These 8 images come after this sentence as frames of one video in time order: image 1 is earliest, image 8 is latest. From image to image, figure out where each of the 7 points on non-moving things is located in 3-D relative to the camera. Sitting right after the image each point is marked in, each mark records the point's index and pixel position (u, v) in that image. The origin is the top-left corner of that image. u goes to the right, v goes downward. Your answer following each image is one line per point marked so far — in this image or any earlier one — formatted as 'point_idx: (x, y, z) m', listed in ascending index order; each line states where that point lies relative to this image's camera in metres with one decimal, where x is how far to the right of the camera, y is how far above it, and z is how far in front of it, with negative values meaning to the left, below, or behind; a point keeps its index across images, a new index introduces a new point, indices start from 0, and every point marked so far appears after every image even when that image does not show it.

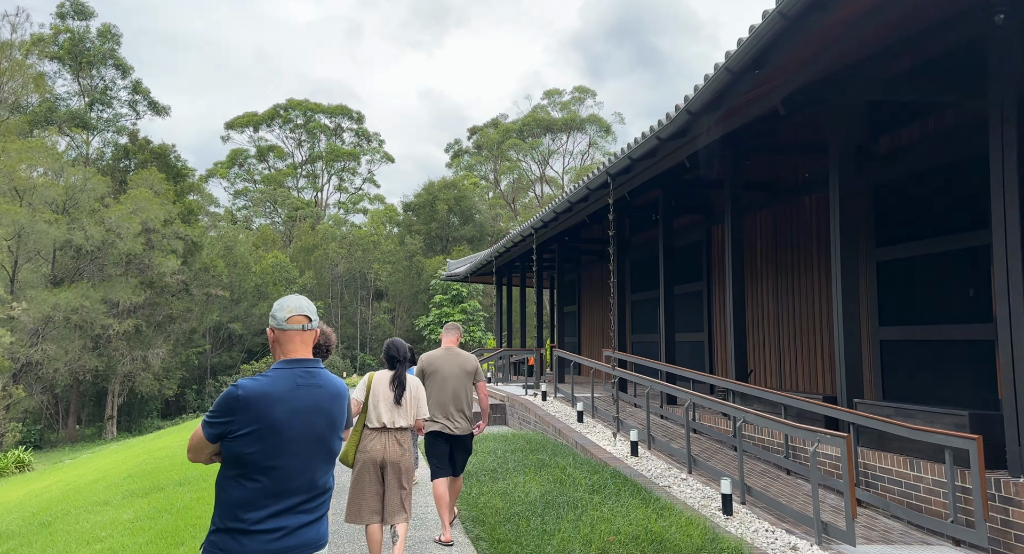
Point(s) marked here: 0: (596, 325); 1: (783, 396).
0: (+1.8, -1.0, +14.3) m
1: (+2.4, -1.1, +6.0) m
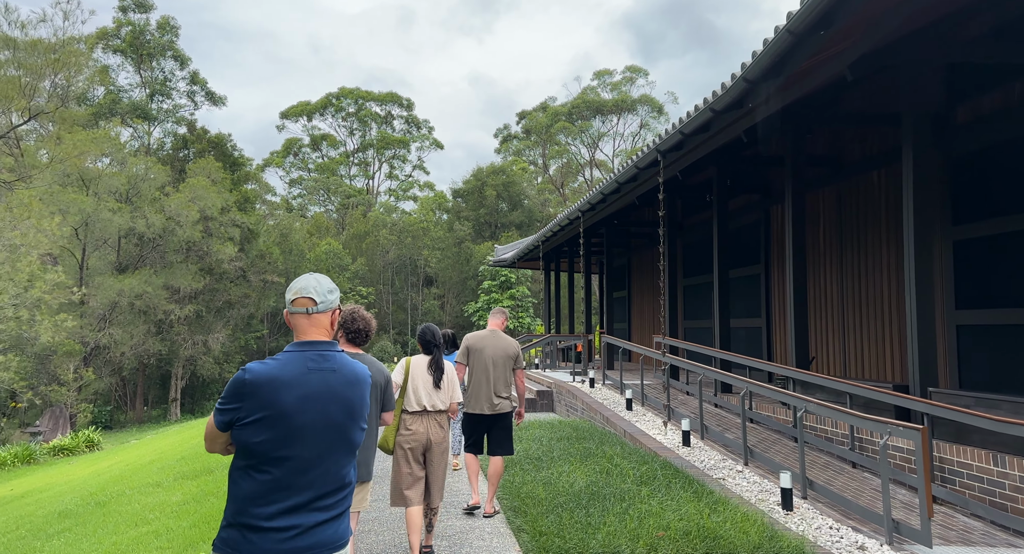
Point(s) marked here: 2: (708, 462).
0: (+2.8, -0.7, +13.9) m
1: (+2.8, -0.9, +5.6) m
2: (+1.7, -1.6, +5.7) m
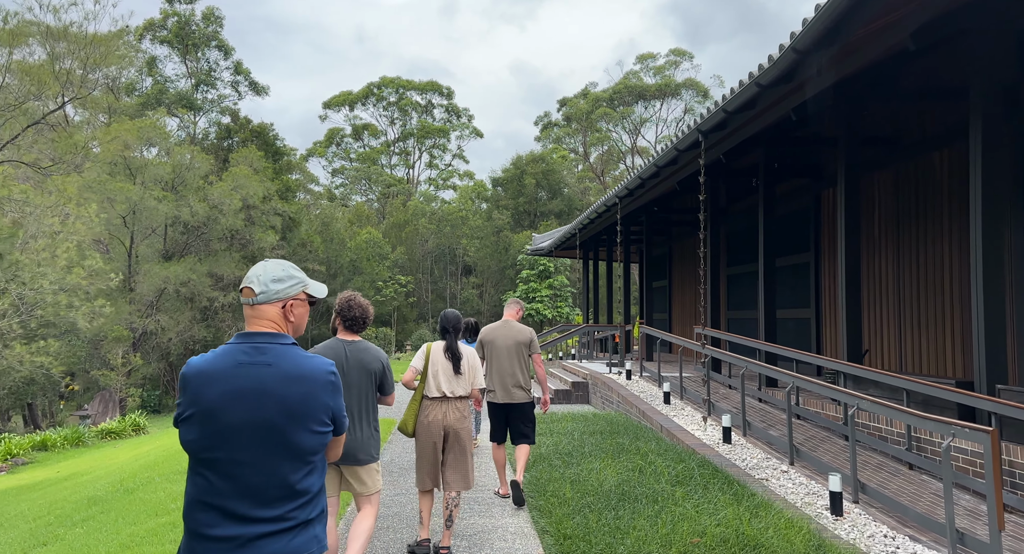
0: (+3.6, -0.5, +13.4) m
1: (+3.1, -0.8, +5.1) m
2: (+1.9, -1.5, +5.3) m
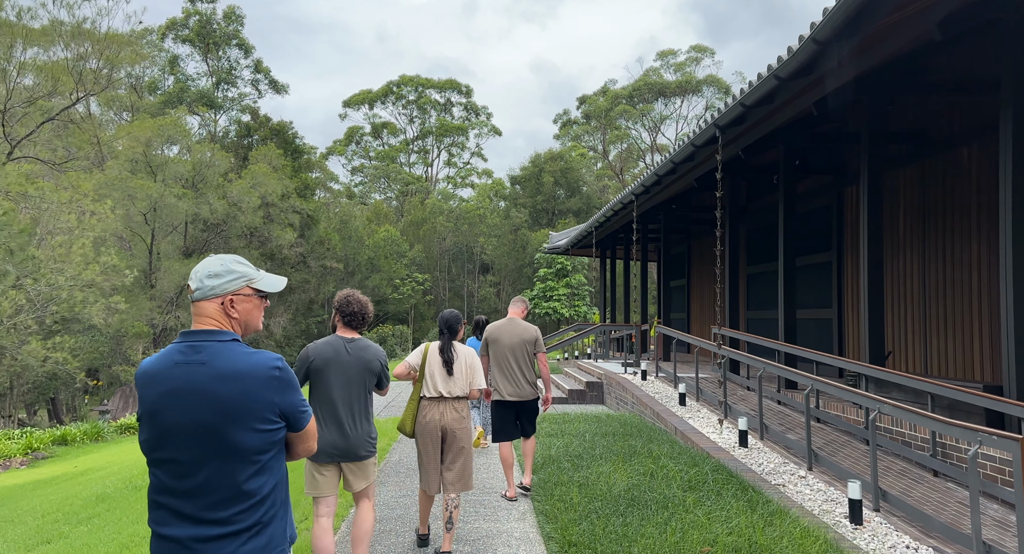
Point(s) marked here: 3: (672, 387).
0: (+3.9, -0.5, +13.2) m
1: (+3.1, -0.8, +4.9) m
2: (+2.0, -1.5, +5.2) m
3: (+2.0, -1.4, +8.3) m
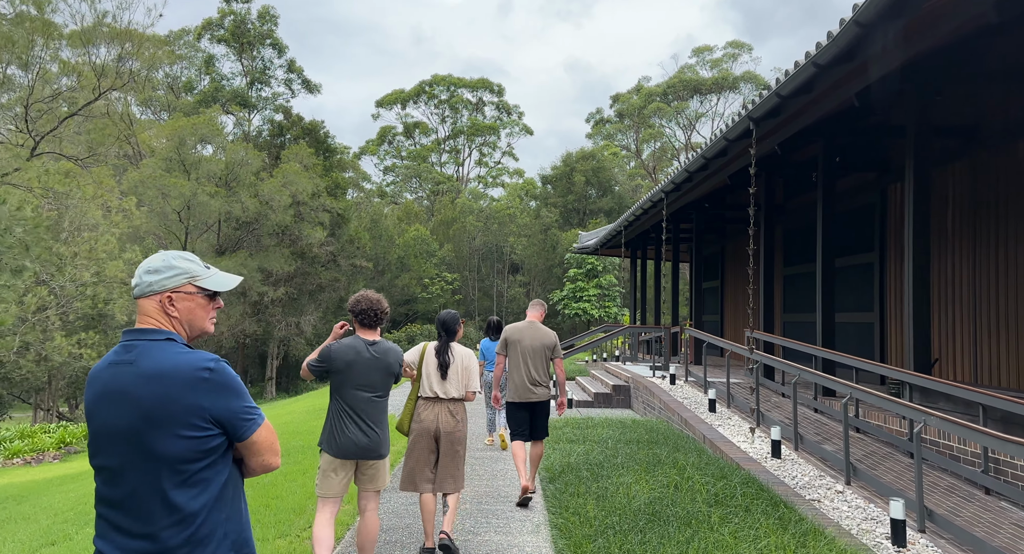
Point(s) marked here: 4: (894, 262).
0: (+4.4, -0.5, +12.8) m
1: (+3.2, -0.8, +4.6) m
2: (+2.1, -1.5, +4.9) m
3: (+2.3, -1.4, +7.9) m
4: (+4.4, +0.2, +7.7) m
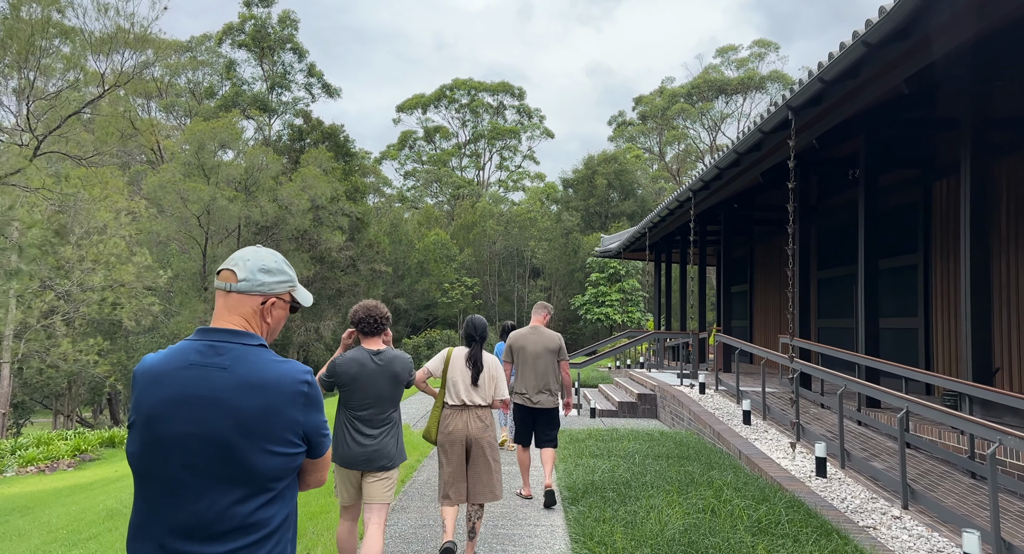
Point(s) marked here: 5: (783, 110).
0: (+4.8, -0.6, +12.3) m
1: (+3.4, -0.8, +4.1) m
2: (+2.2, -1.5, +4.4) m
3: (+2.5, -1.4, +7.4) m
4: (+4.6, +0.1, +7.1) m
5: (+2.4, +1.5, +5.8) m
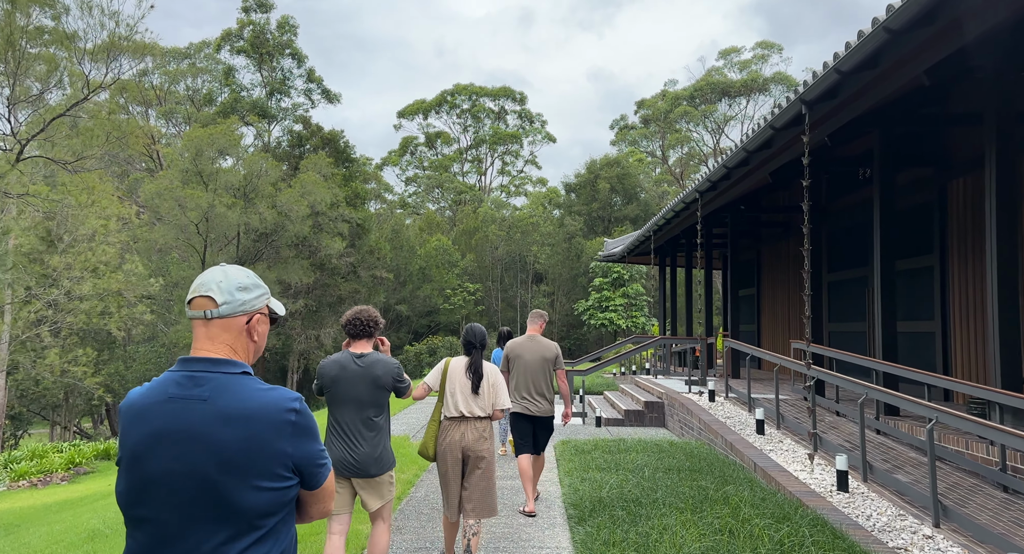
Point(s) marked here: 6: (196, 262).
0: (+4.8, -0.6, +12.0) m
1: (+3.4, -0.8, +3.8) m
2: (+2.3, -1.5, +4.1) m
3: (+2.5, -1.4, +7.2) m
4: (+4.6, +0.1, +6.8) m
5: (+2.4, +1.4, +5.6) m
6: (-9.2, +0.5, +19.1) m
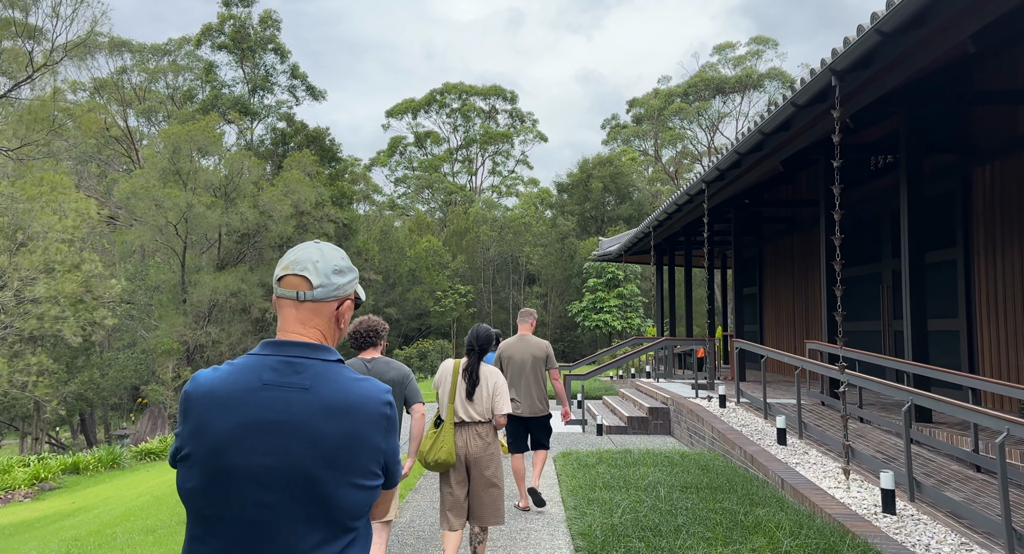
0: (+4.7, -0.6, +11.4) m
1: (+3.4, -0.7, +3.2) m
2: (+2.2, -1.4, +3.5) m
3: (+2.5, -1.4, +6.6) m
4: (+4.6, +0.2, +6.3) m
5: (+2.3, +1.5, +5.0) m
6: (-9.4, +0.4, +18.4) m
